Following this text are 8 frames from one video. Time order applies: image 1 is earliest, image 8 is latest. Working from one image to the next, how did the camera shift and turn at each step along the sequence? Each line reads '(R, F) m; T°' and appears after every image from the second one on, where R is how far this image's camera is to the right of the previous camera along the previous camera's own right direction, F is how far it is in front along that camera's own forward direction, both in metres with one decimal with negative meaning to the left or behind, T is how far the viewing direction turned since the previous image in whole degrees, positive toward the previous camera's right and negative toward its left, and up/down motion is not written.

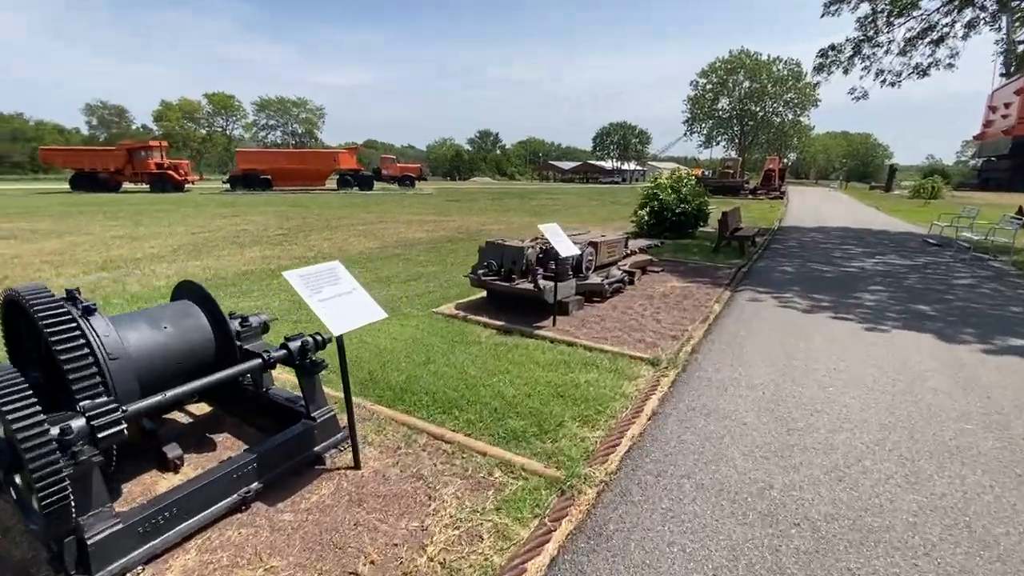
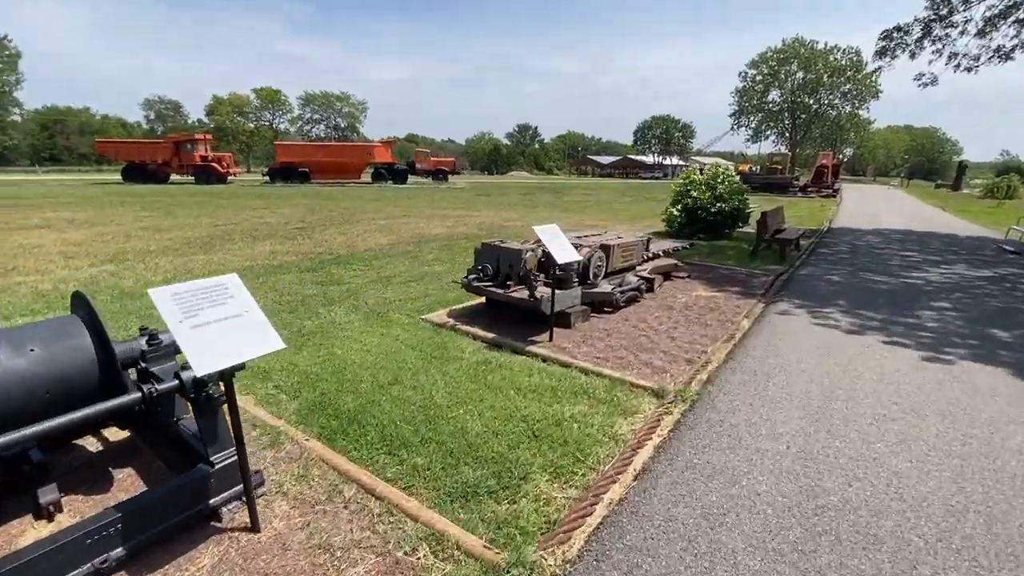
(+0.5, +0.8) m; -4°
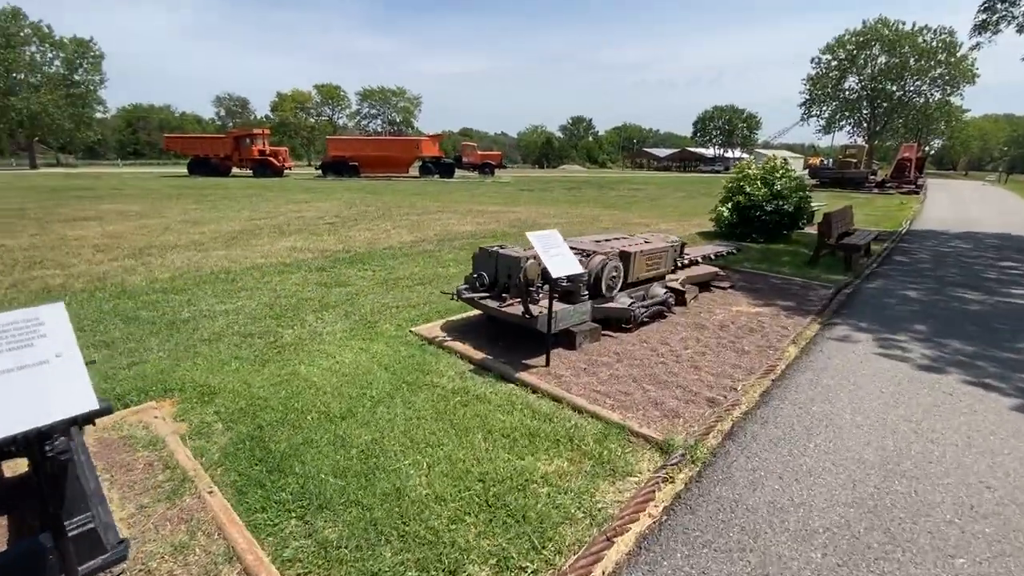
(+0.6, +0.8) m; -6°
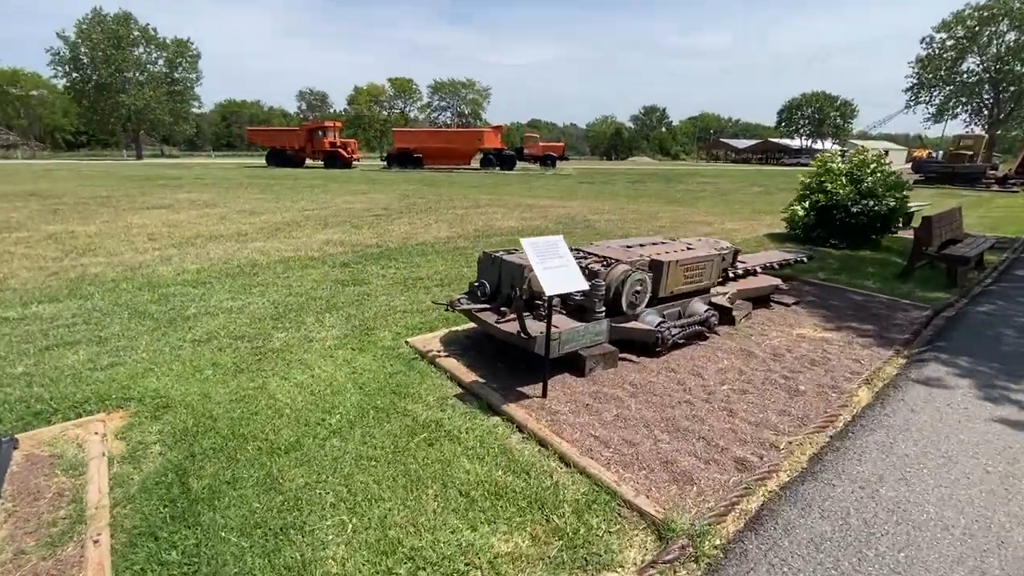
(+0.6, +0.8) m; -8°
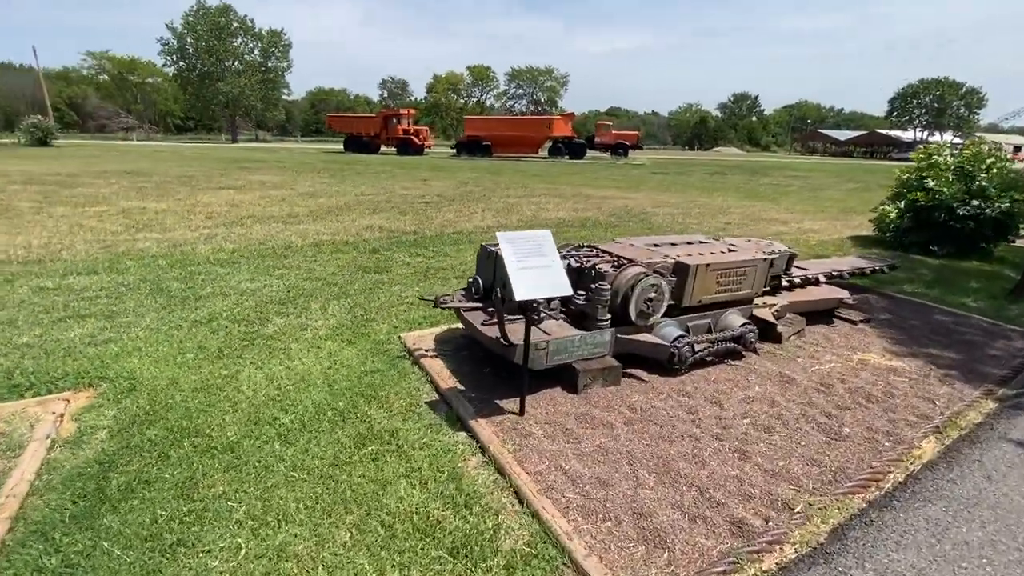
(+0.7, +0.6) m; -8°
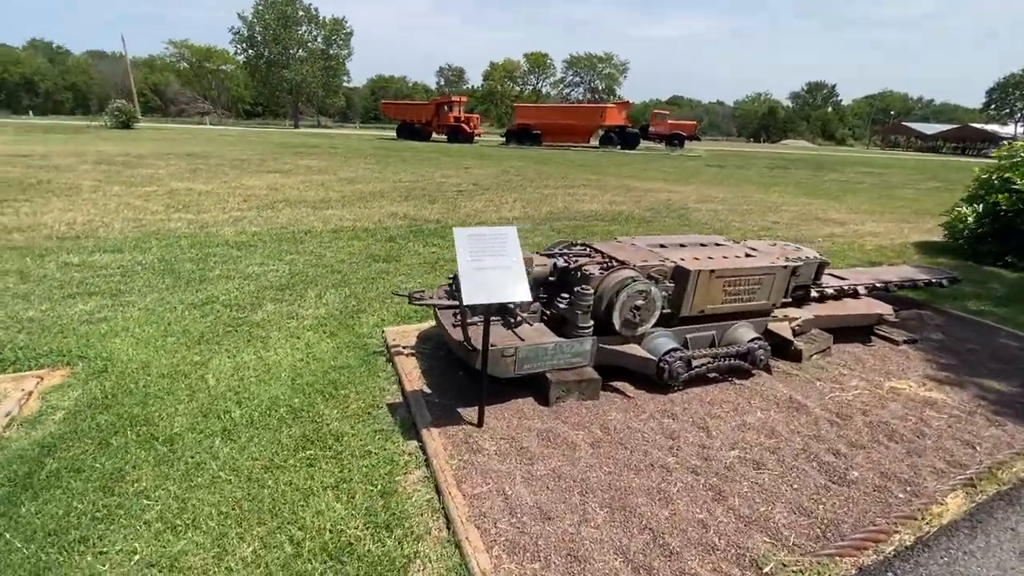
(+0.6, +0.3) m; -6°
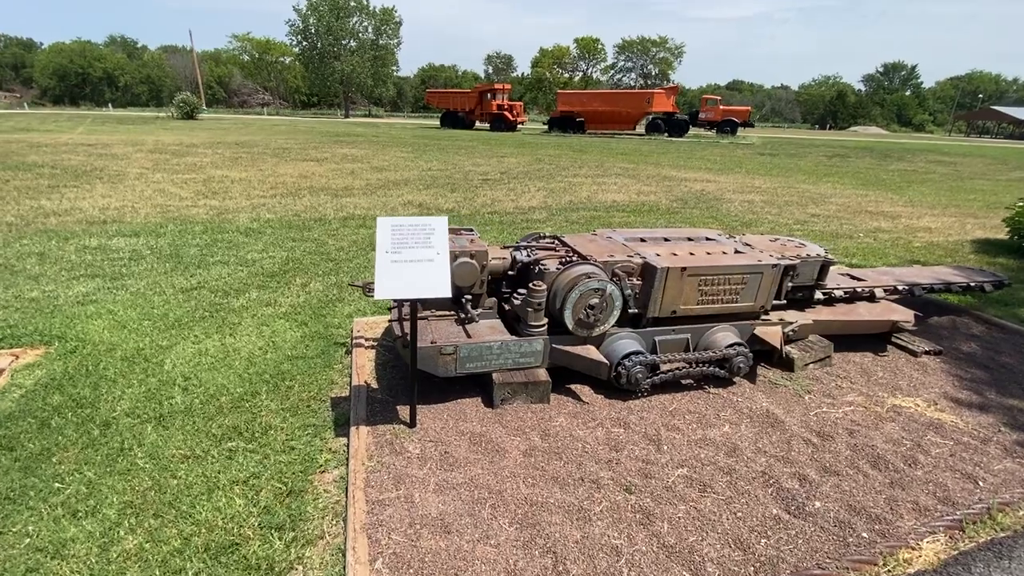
(+0.7, +0.2) m; -6°
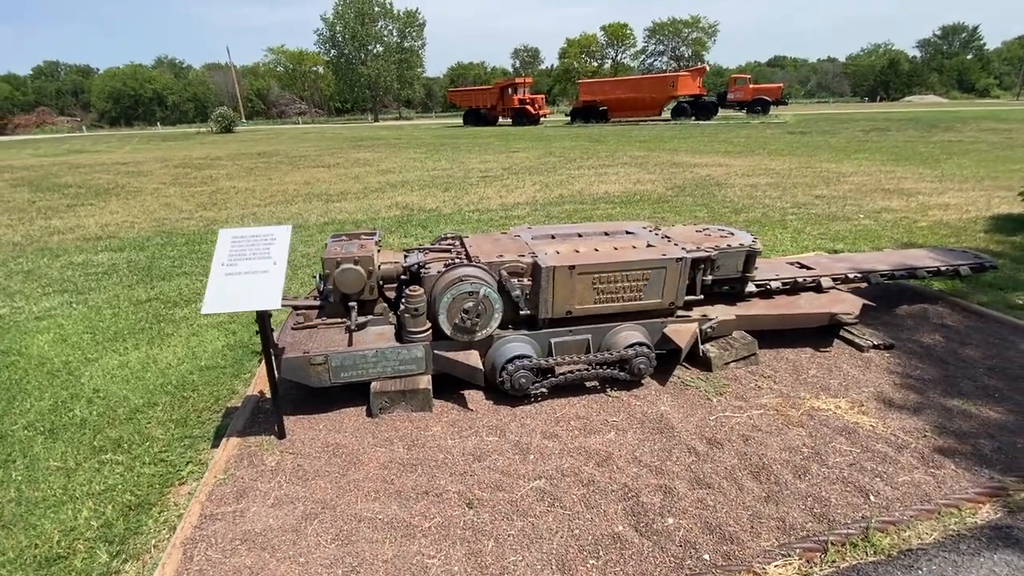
(+1.1, +0.2) m; -5°
